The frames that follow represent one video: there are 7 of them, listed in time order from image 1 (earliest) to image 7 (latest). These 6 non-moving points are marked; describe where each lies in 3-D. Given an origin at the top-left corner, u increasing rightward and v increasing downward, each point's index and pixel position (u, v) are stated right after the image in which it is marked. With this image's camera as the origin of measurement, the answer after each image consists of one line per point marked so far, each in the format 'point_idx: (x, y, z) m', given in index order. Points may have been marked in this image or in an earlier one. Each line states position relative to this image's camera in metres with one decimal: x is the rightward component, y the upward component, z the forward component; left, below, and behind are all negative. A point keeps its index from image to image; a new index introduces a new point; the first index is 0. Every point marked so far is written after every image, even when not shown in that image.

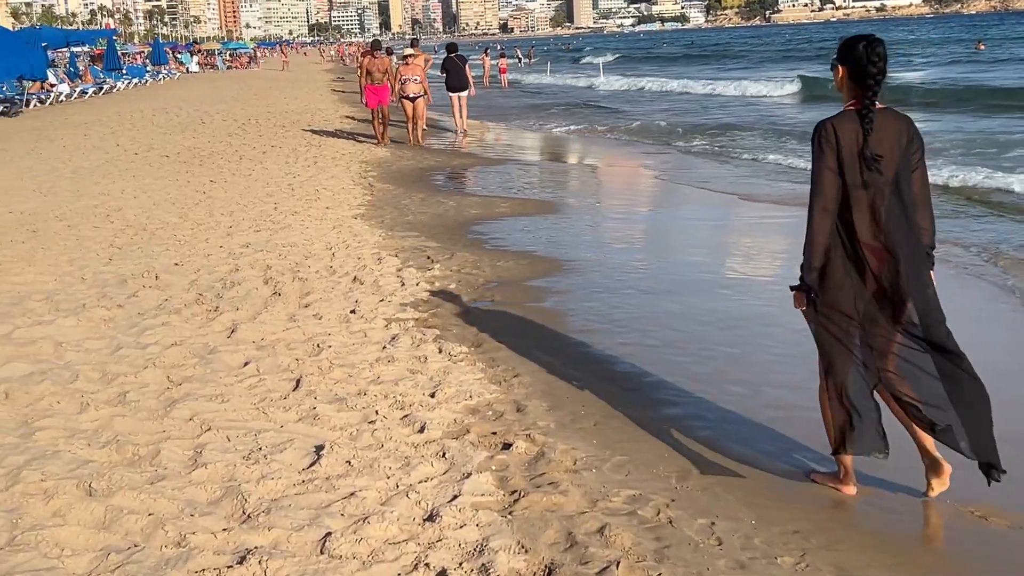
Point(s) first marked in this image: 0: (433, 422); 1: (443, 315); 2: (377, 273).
0: (-0.3, -0.5, +4.2) m
1: (-0.3, -0.1, +5.9) m
2: (-0.8, +0.1, +7.0) m
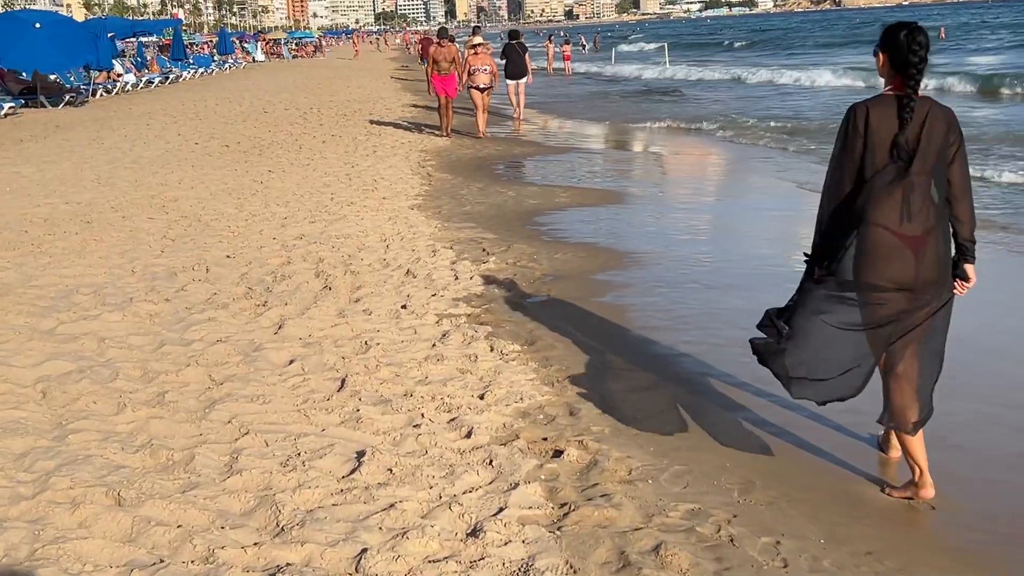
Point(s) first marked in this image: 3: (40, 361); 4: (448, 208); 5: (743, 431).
0: (-0.1, -0.5, +4.0) m
1: (-0.1, -0.1, +5.7) m
2: (-0.5, +0.1, +6.8) m
3: (-1.8, -0.3, +4.5) m
4: (-0.5, +0.6, +9.4) m
5: (+0.8, -0.5, +4.1) m
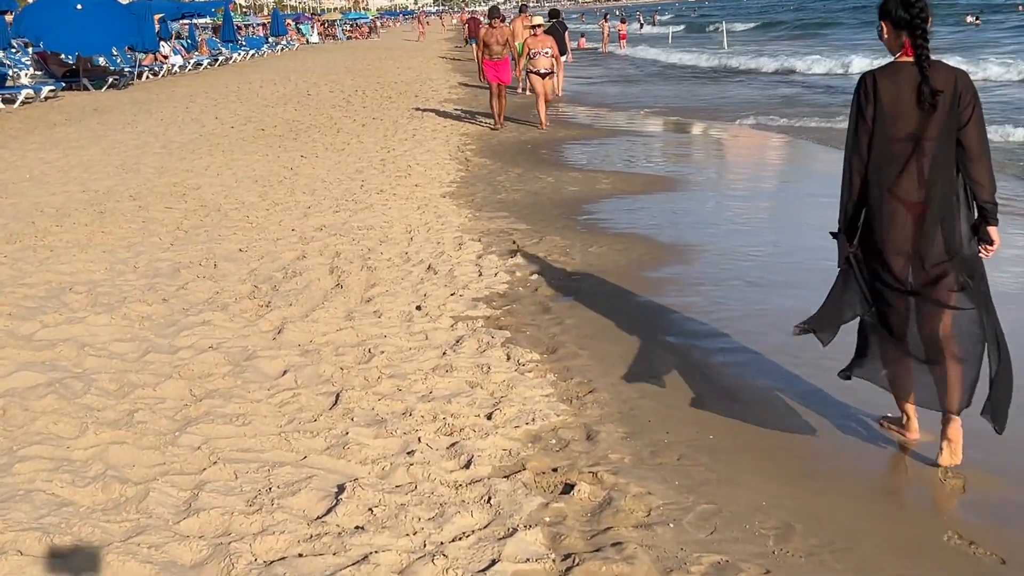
0: (-0.1, -0.5, +3.5) m
1: (0.0, -0.1, +5.2) m
2: (-0.3, +0.1, +6.4) m
3: (-1.7, -0.3, +4.1) m
4: (-0.2, +0.7, +8.9) m
5: (+0.8, -0.5, +3.6) m
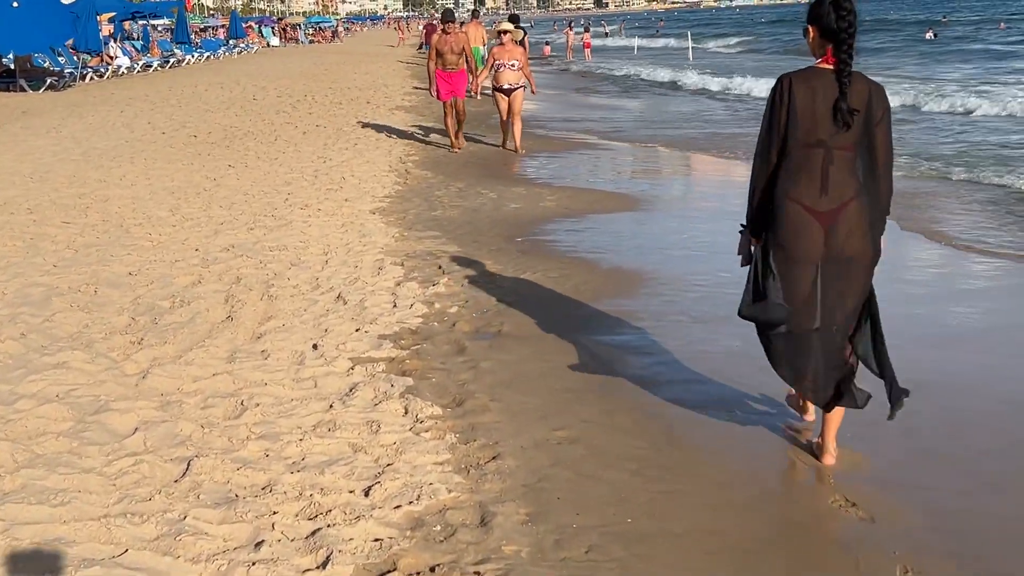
0: (-0.4, -0.6, +2.9) m
1: (-0.3, -0.3, +4.6) m
2: (-0.7, 0.0, +5.7) m
3: (-2.0, -0.4, +3.5) m
4: (-0.7, +0.5, +8.2) m
5: (+0.5, -0.6, +3.0) m
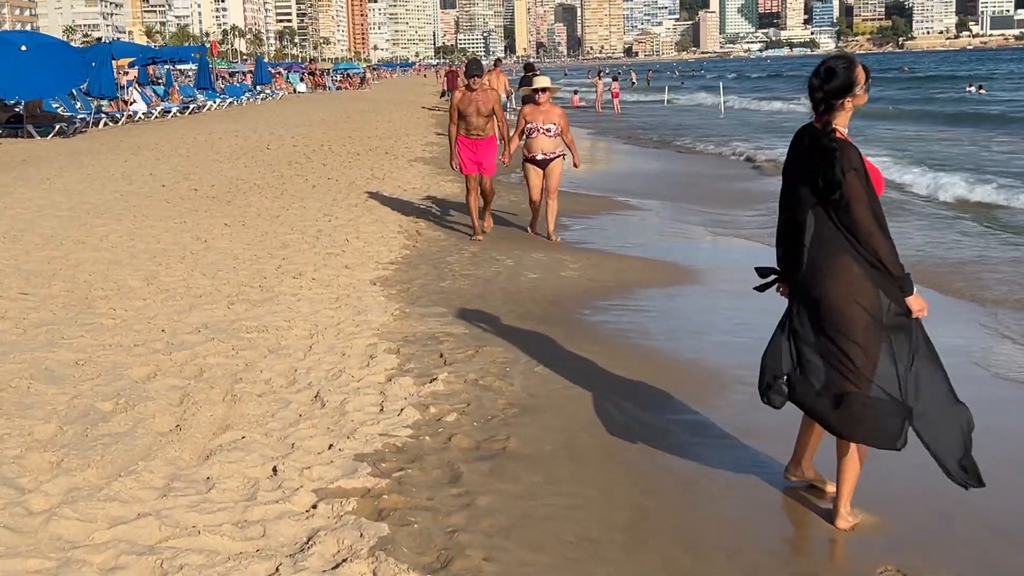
0: (-0.4, -0.9, +2.0) m
1: (-0.3, -0.6, +3.7) m
2: (-0.6, -0.4, +4.8) m
3: (-2.0, -0.7, +2.6) m
4: (-0.6, 0.0, +7.4) m
5: (+0.5, -0.9, +2.0) m
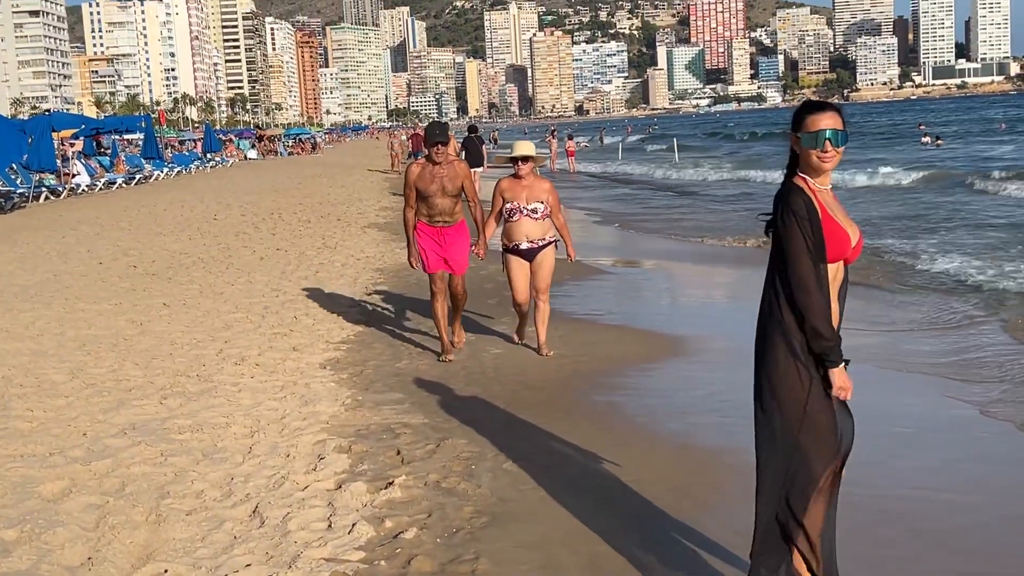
0: (-0.4, -1.1, +1.4) m
1: (-0.4, -0.9, +3.1) m
2: (-0.8, -0.7, +4.3) m
3: (-2.1, -1.0, +2.0) m
4: (-0.8, -0.4, +6.8) m
5: (+0.5, -1.1, +1.5) m
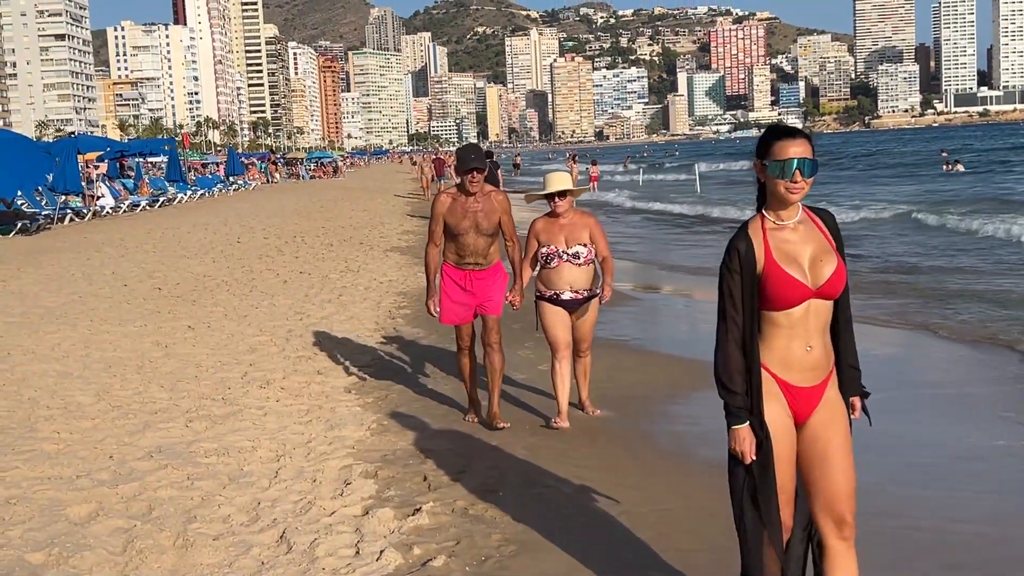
0: (-0.4, -1.1, +1.3) m
1: (-0.3, -0.9, +3.1) m
2: (-0.7, -0.8, +4.2) m
3: (-2.0, -1.0, +1.9) m
4: (-0.6, -0.6, +6.8) m
5: (+0.5, -1.2, +1.4) m
